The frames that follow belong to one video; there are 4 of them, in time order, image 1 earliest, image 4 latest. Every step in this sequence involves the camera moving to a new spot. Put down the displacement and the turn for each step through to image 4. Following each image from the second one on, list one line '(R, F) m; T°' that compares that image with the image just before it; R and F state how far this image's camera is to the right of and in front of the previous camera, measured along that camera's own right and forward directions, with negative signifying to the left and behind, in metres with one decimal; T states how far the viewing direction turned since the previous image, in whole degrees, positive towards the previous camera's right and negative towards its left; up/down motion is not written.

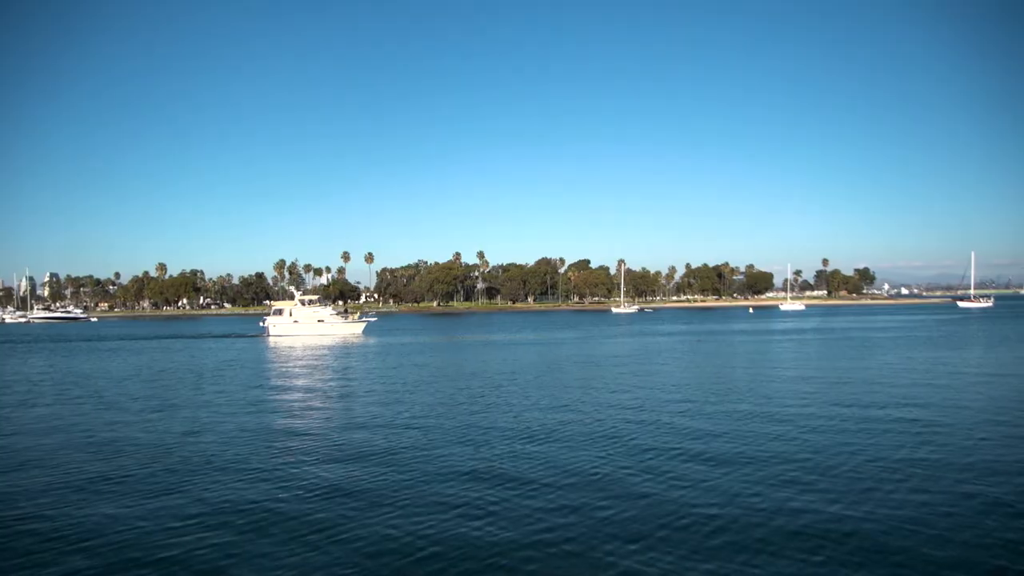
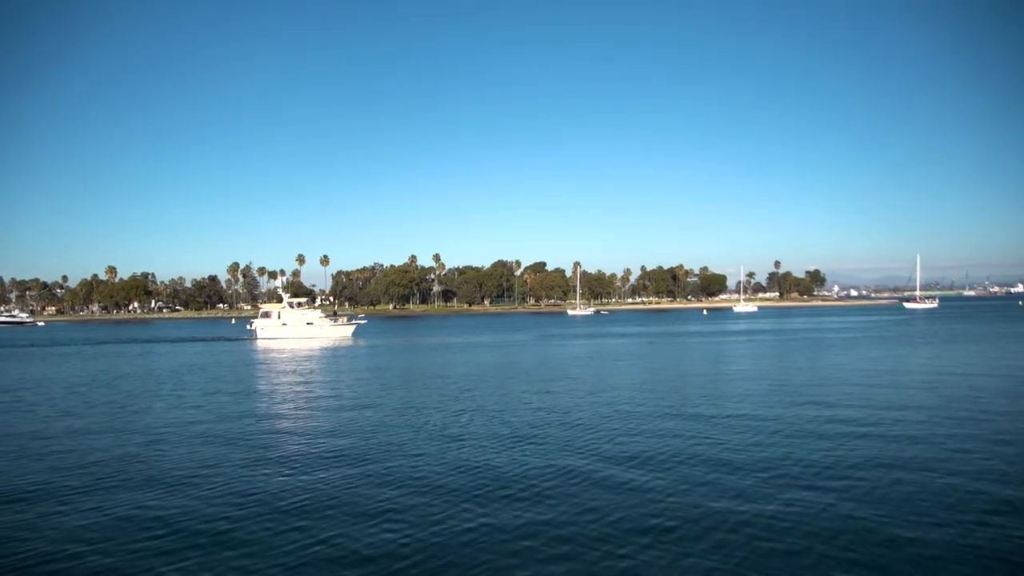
(-4.4, -0.8) m; +4°
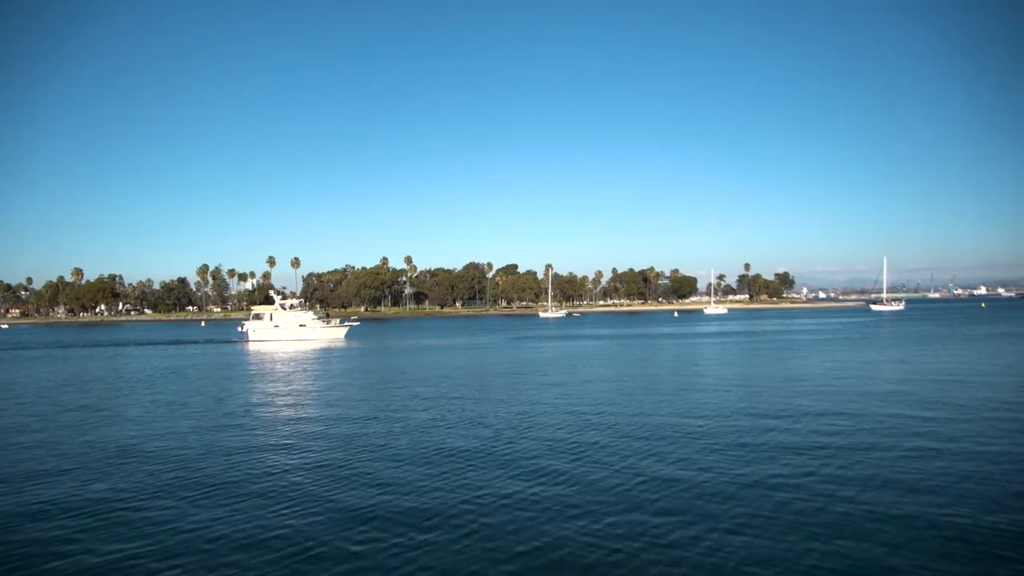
(-2.6, -1.1) m; +2°
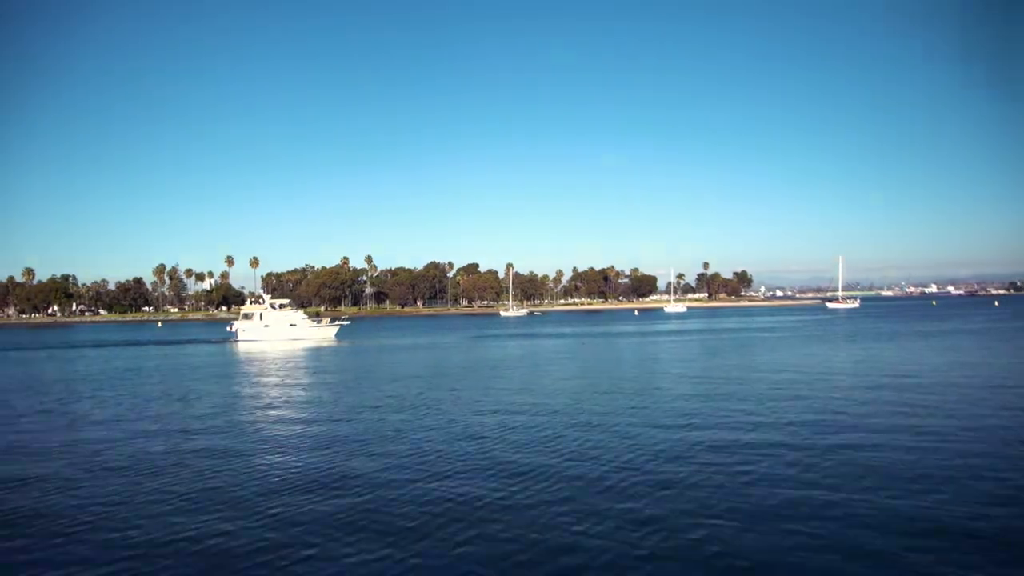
(-3.4, -2.5) m; +3°
